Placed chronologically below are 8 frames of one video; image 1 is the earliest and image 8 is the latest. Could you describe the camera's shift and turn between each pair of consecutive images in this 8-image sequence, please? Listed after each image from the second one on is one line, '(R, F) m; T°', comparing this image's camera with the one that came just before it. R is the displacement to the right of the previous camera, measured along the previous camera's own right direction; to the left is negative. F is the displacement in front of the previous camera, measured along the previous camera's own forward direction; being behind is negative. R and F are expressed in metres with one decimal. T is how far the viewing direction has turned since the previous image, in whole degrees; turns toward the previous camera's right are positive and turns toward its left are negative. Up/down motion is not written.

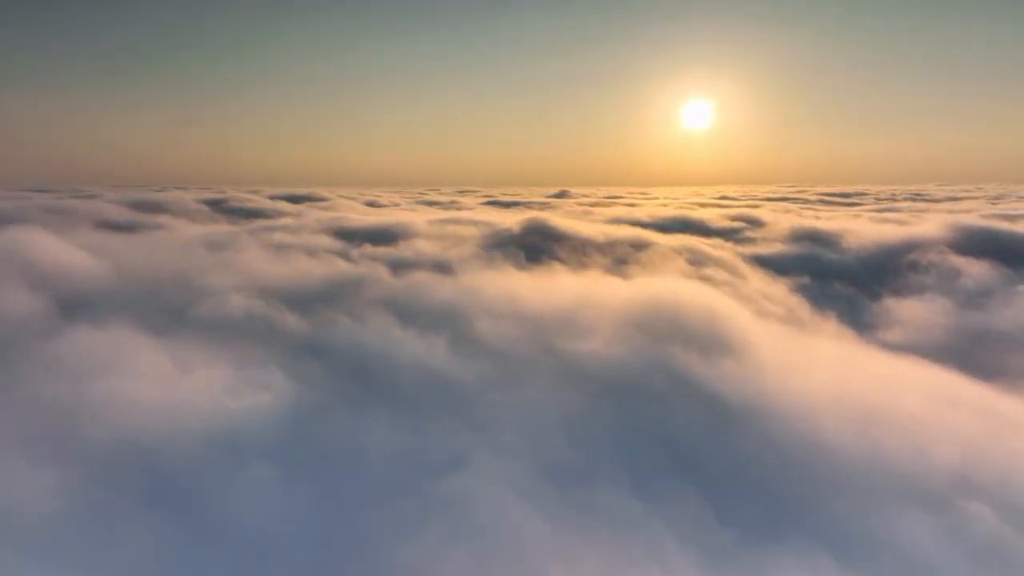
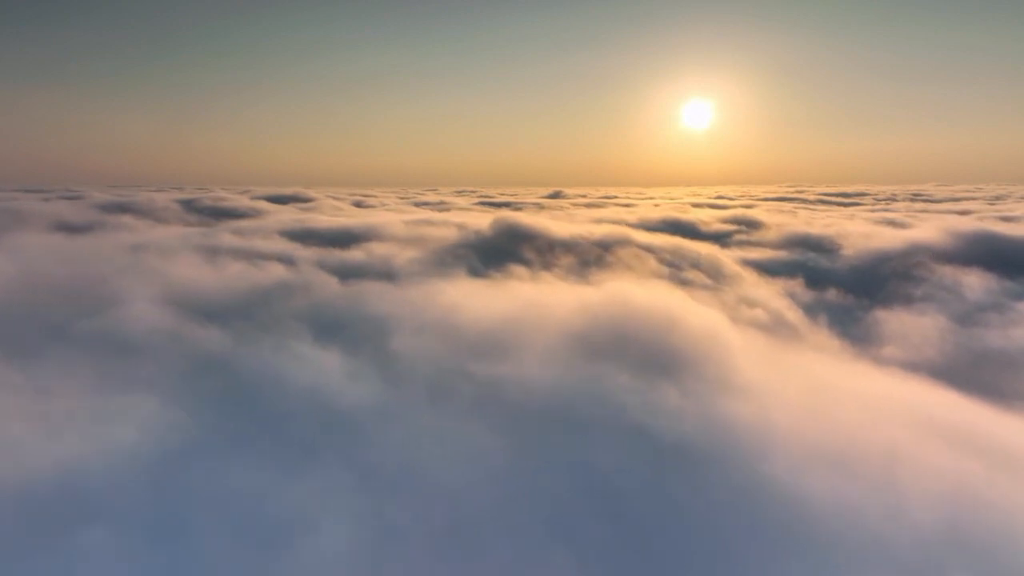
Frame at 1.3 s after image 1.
(+1.3, +2.6) m; 0°
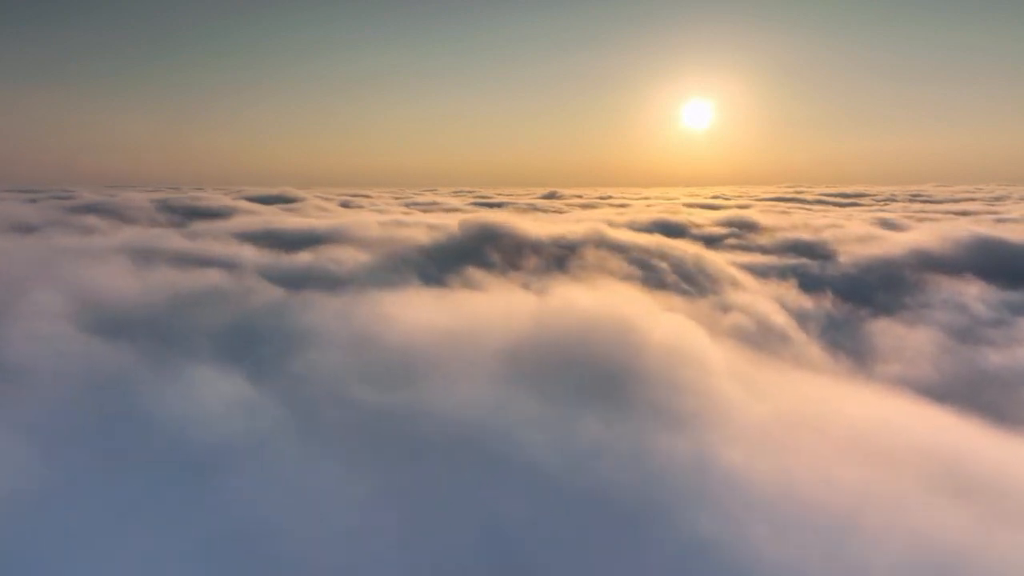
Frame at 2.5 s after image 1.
(+1.1, +2.3) m; 0°
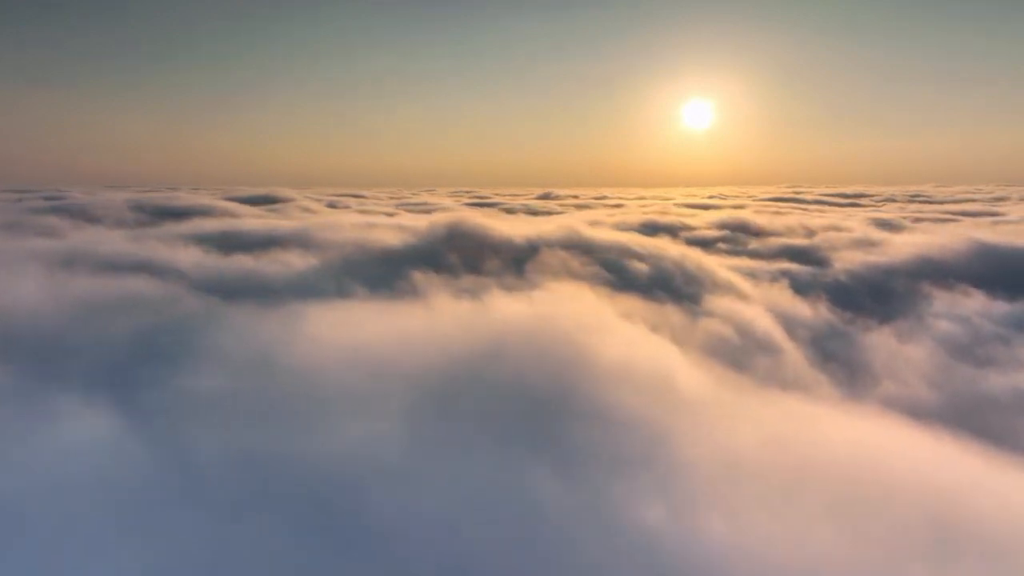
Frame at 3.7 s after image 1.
(+1.1, +2.3) m; 0°
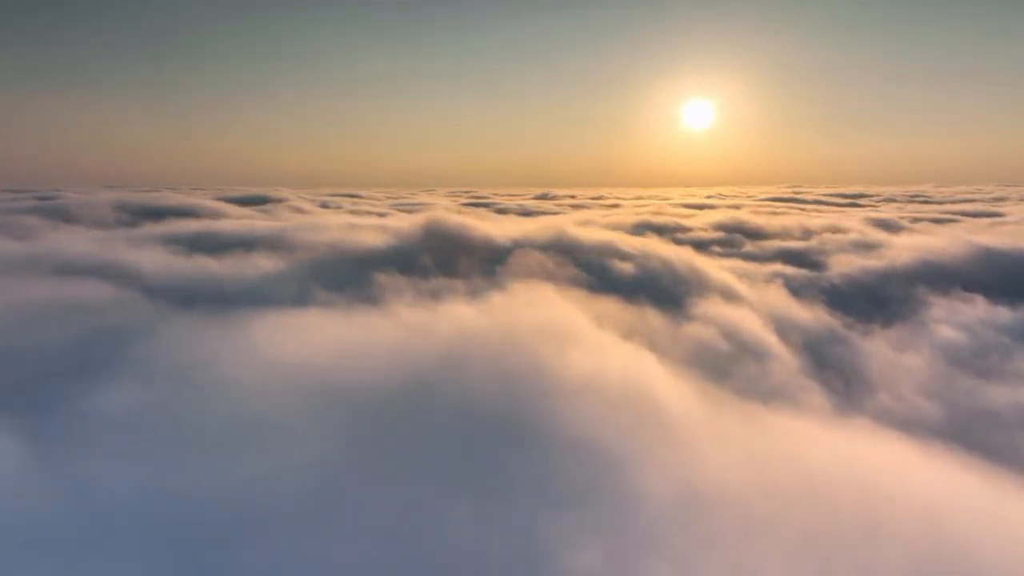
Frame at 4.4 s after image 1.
(+0.6, +1.2) m; 0°
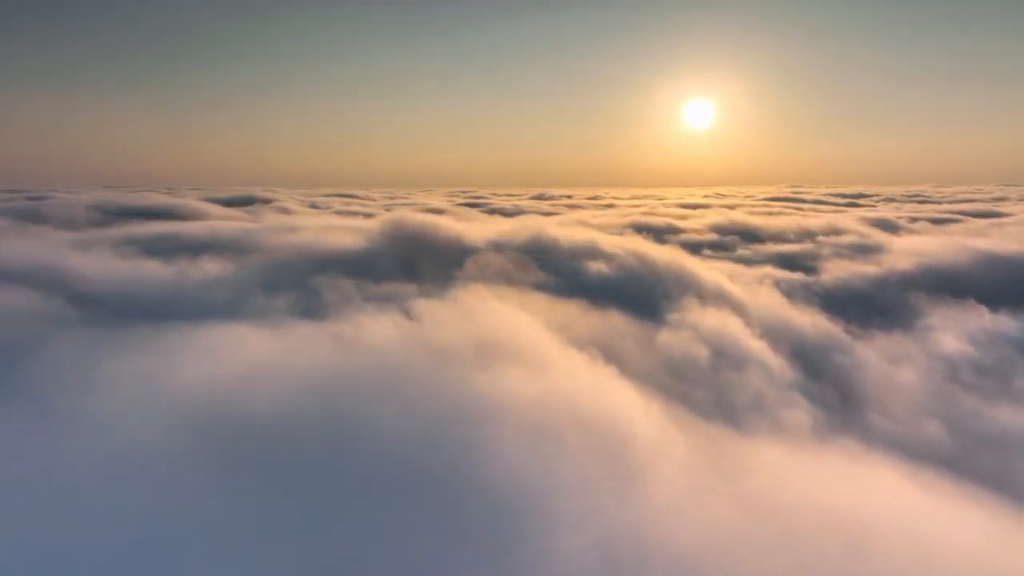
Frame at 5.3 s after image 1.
(+0.8, +1.8) m; 0°
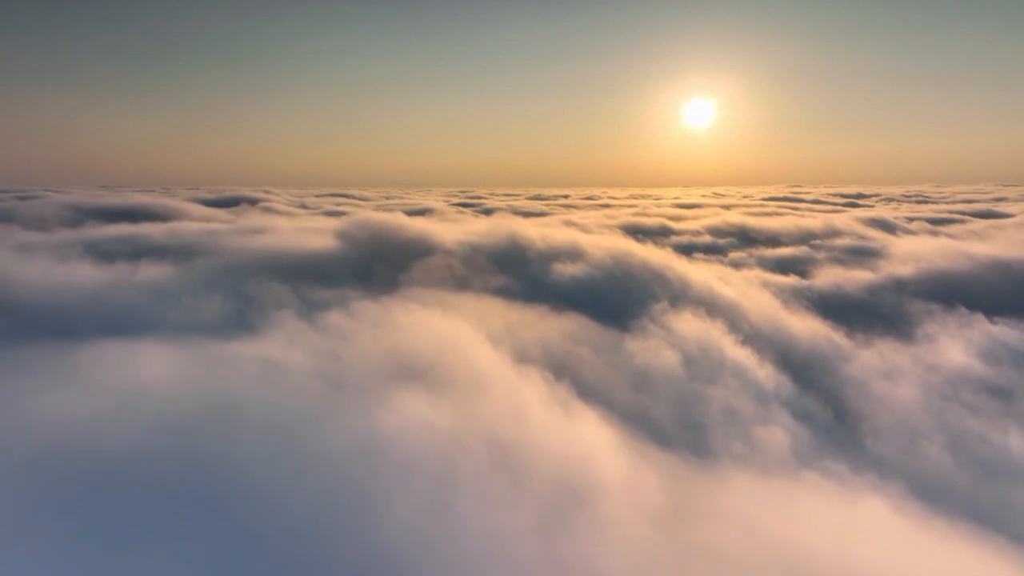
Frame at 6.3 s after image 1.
(+0.8, +1.8) m; 0°
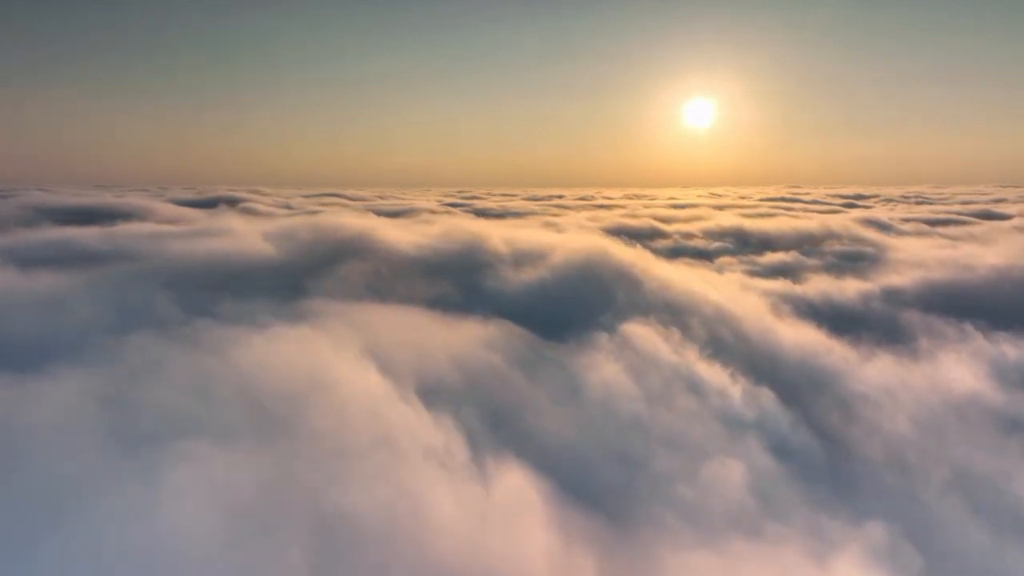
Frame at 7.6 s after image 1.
(+1.2, +2.5) m; 0°
